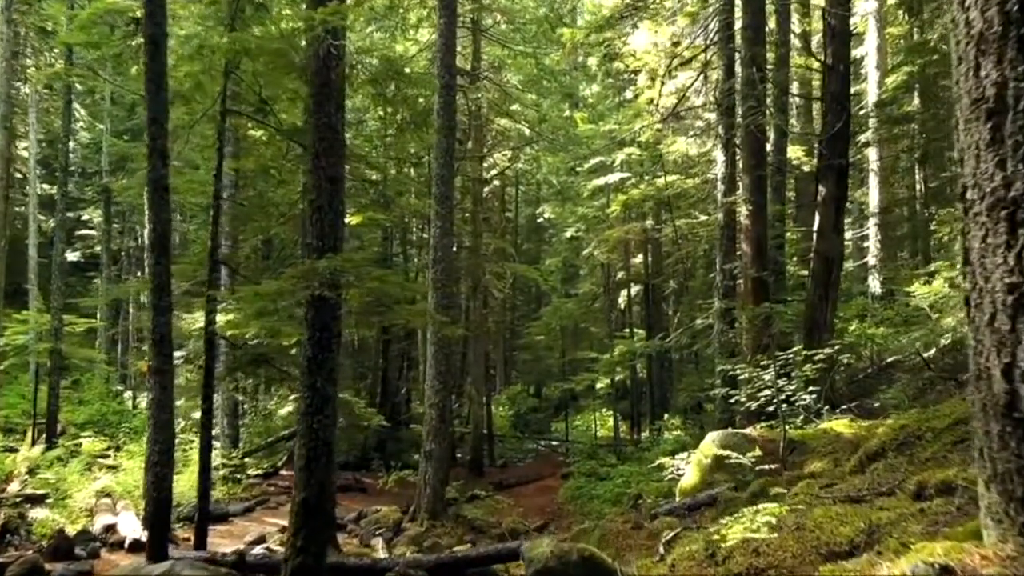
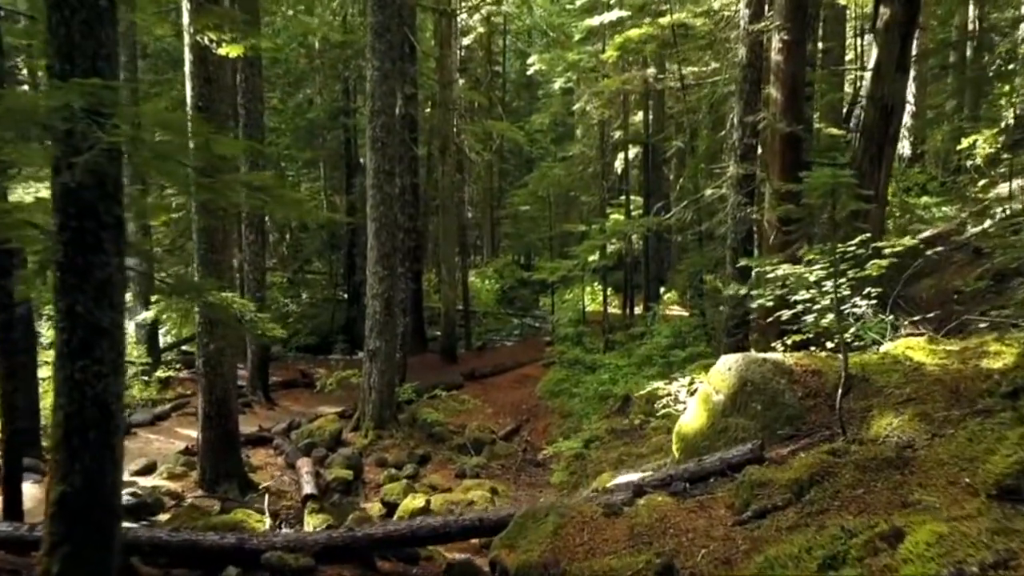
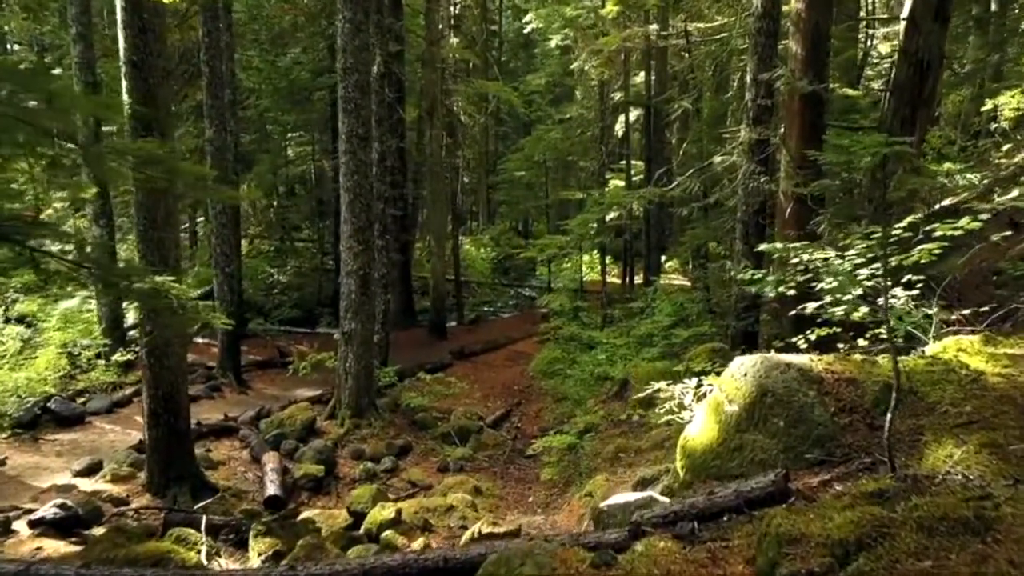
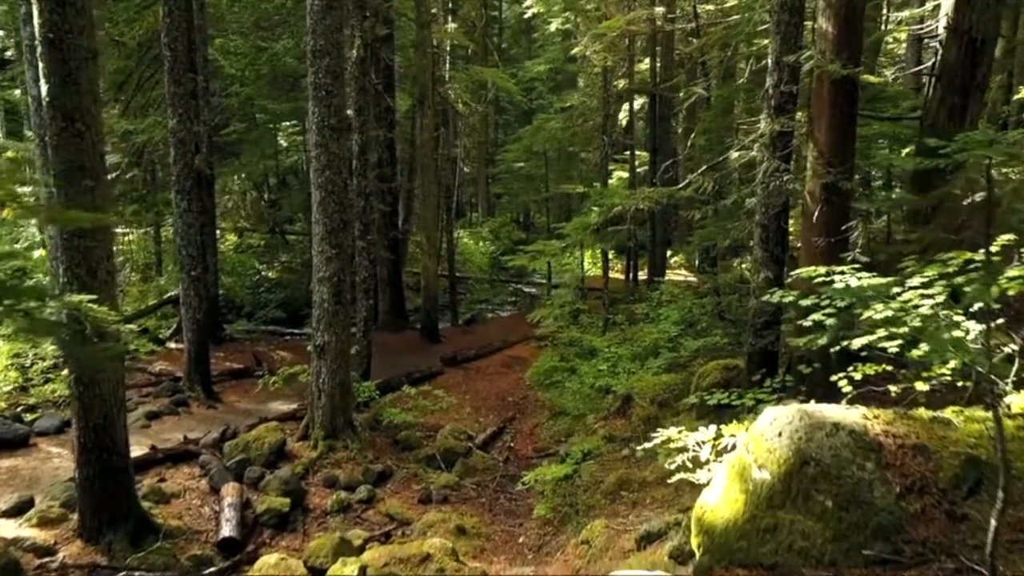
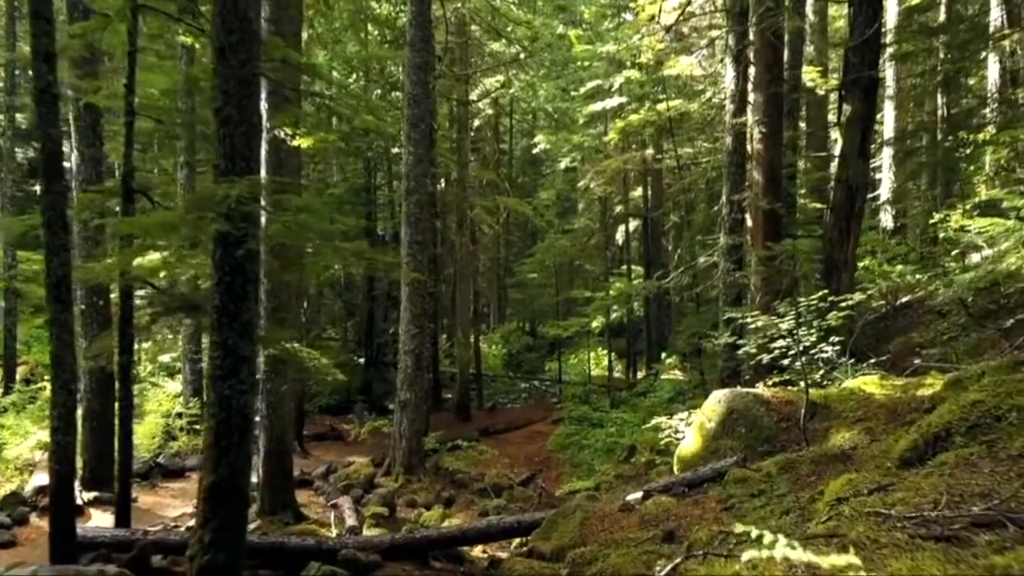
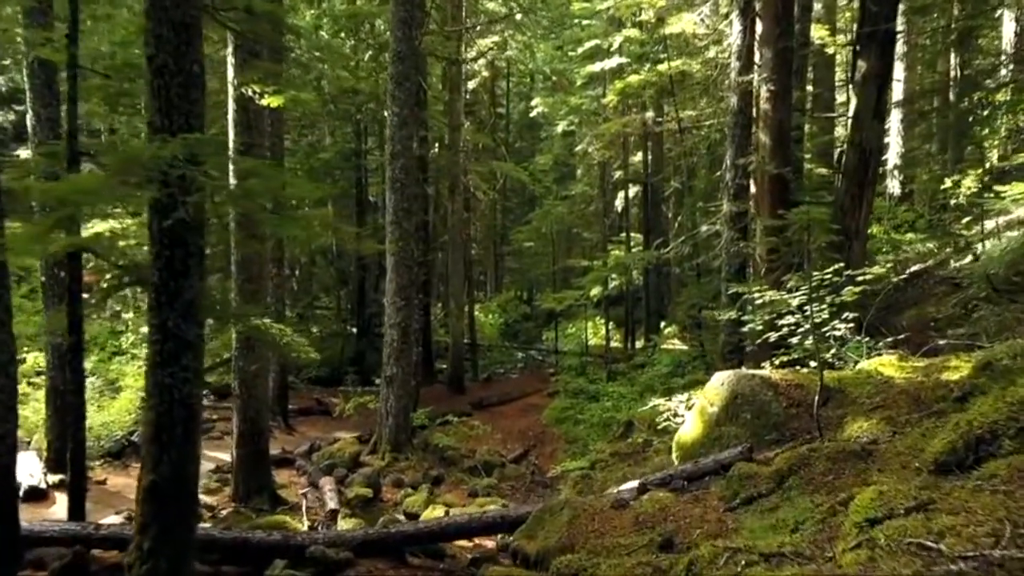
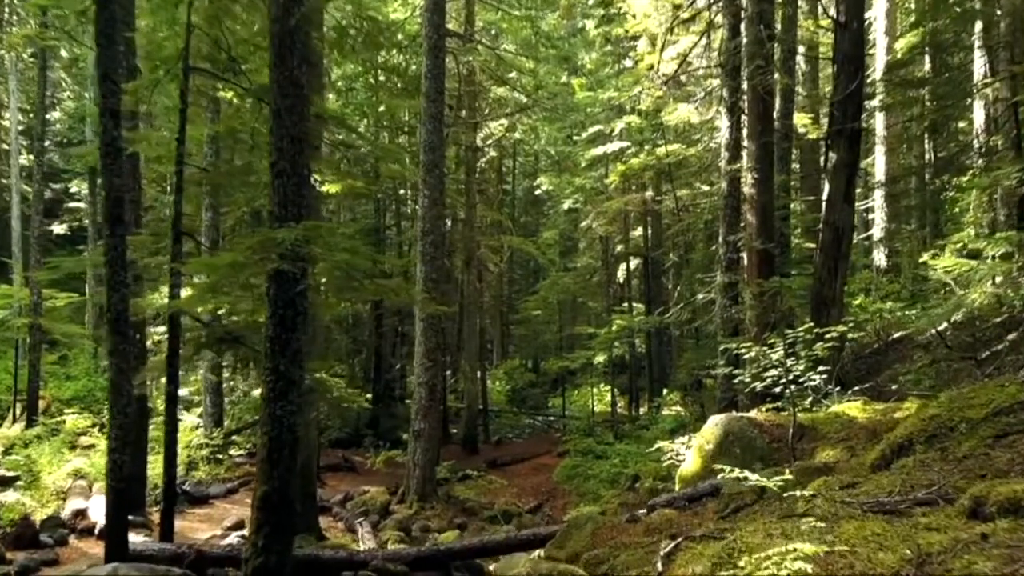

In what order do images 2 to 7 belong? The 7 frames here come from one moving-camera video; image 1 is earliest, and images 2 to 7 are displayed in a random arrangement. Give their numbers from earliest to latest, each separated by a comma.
7, 5, 6, 2, 3, 4
